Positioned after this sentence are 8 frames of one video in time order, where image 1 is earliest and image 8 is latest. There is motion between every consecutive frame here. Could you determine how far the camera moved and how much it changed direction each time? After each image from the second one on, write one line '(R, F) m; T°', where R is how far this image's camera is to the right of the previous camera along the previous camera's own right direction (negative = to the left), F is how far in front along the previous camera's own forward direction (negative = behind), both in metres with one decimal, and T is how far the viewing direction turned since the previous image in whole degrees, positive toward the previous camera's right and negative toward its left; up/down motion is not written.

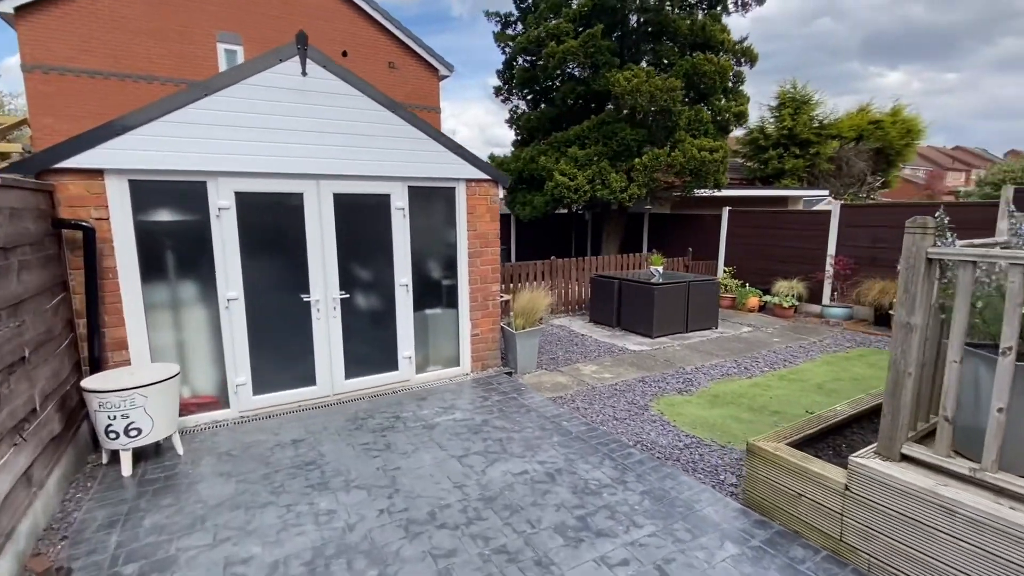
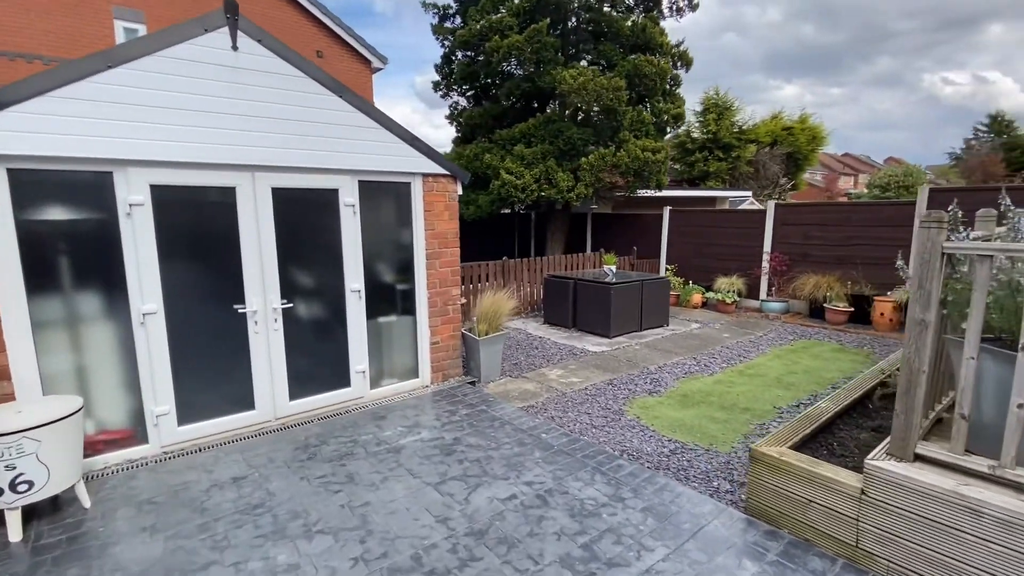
(-0.3, +0.3) m; +8°
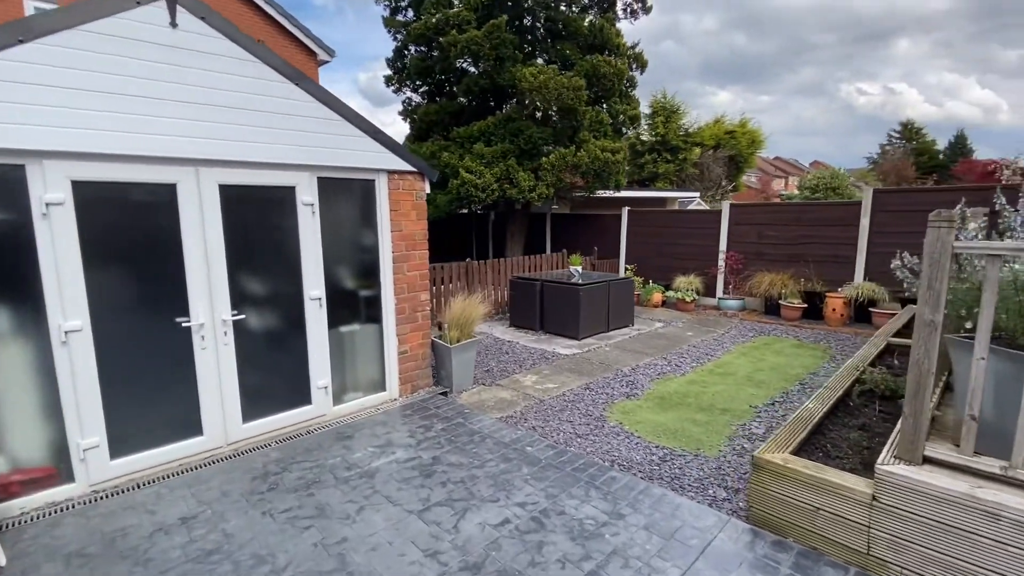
(-0.2, +0.2) m; +6°
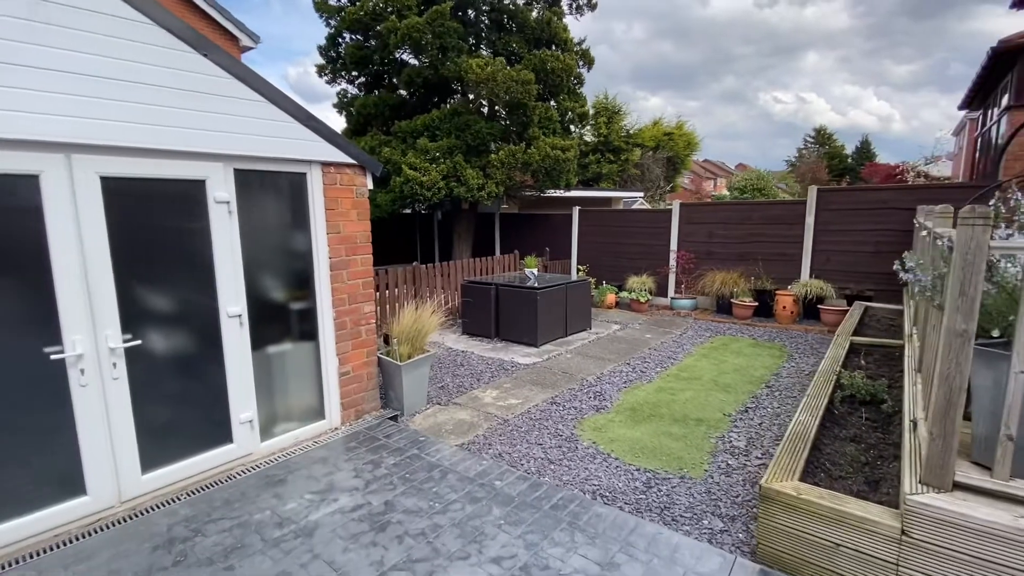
(-0.1, +0.4) m; +7°
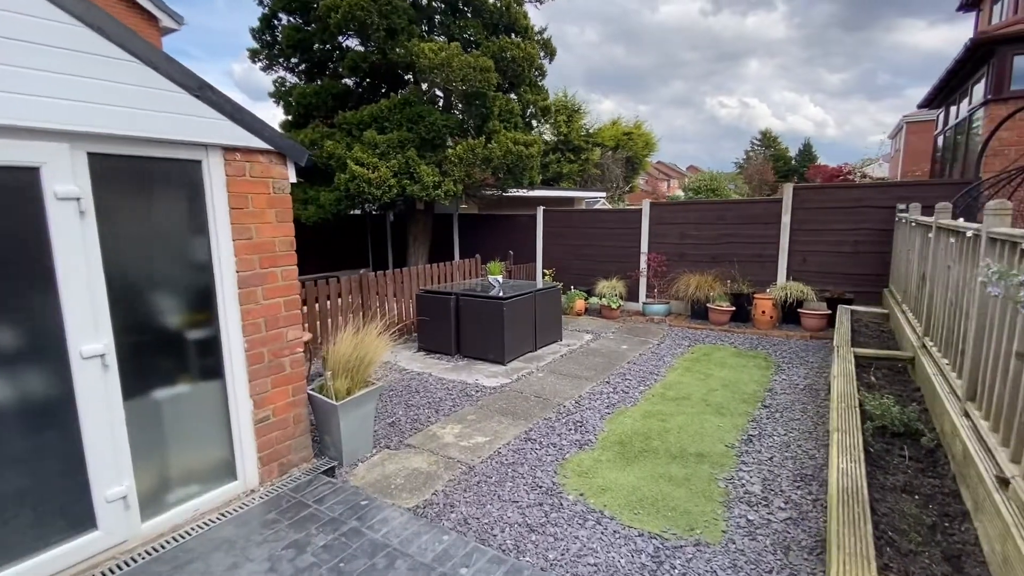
(0.0, +0.7) m; +5°
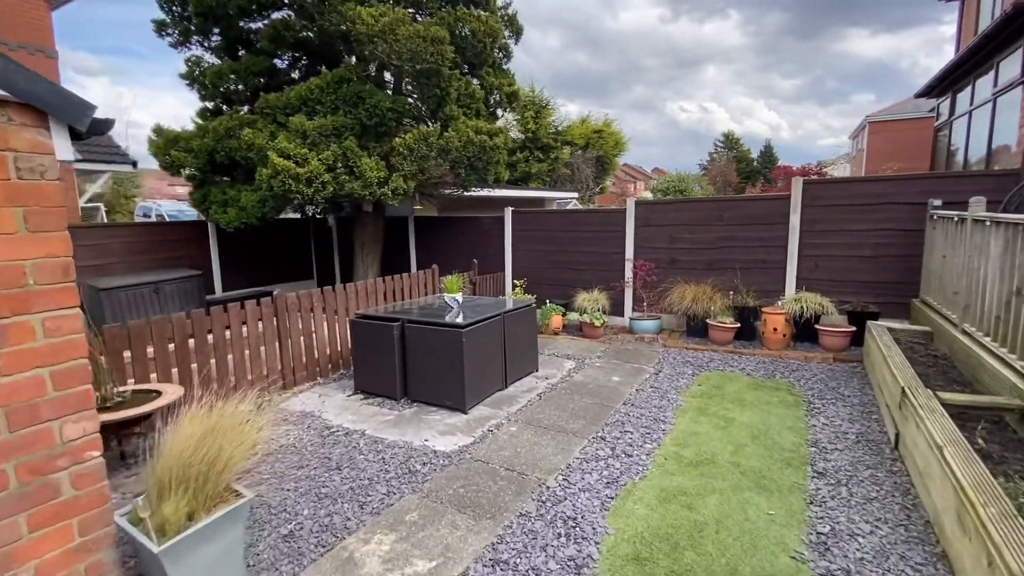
(+0.1, +1.2) m; +4°
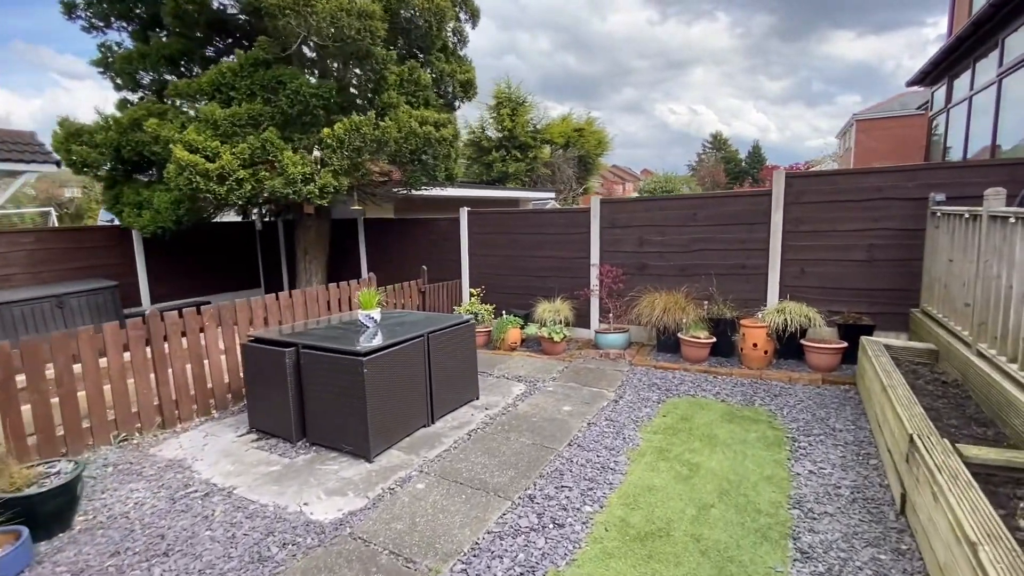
(+0.5, +0.7) m; +1°
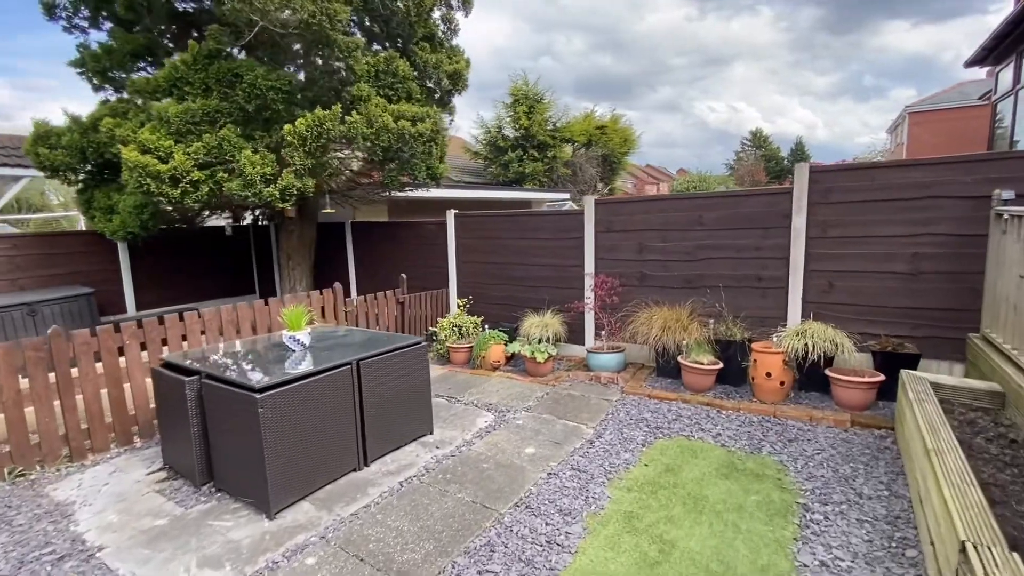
(+0.5, +0.6) m; -4°
